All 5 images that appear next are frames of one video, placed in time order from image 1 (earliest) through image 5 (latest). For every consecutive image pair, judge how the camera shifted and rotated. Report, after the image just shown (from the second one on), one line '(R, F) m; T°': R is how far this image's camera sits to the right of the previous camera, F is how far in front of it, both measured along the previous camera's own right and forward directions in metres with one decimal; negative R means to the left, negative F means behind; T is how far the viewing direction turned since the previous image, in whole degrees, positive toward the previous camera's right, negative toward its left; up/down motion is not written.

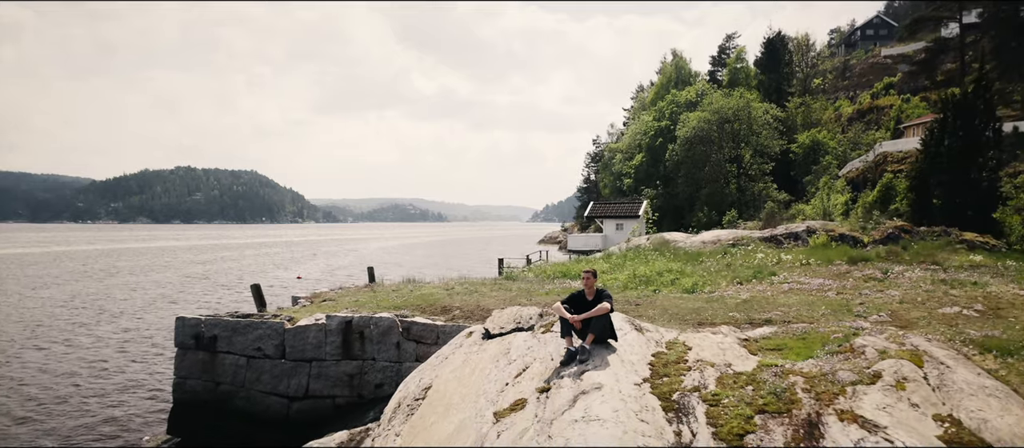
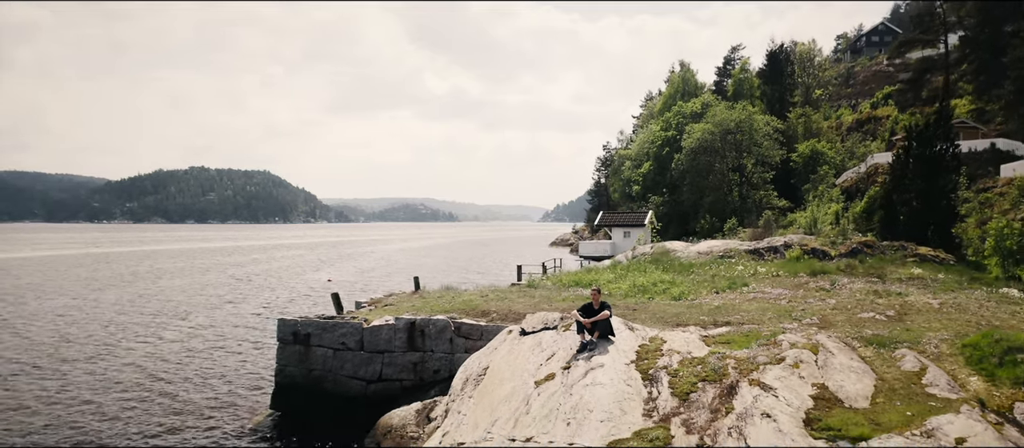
(-0.5, -3.9) m; -1°
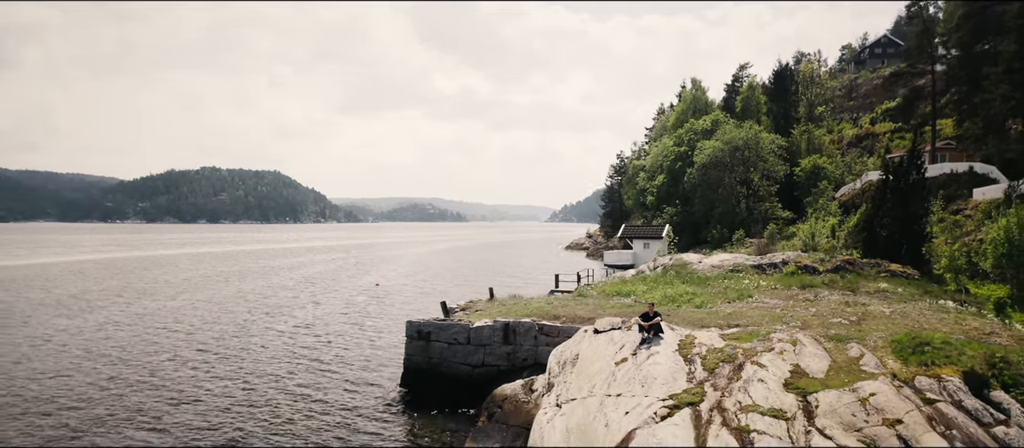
(-2.8, -6.3) m; -1°
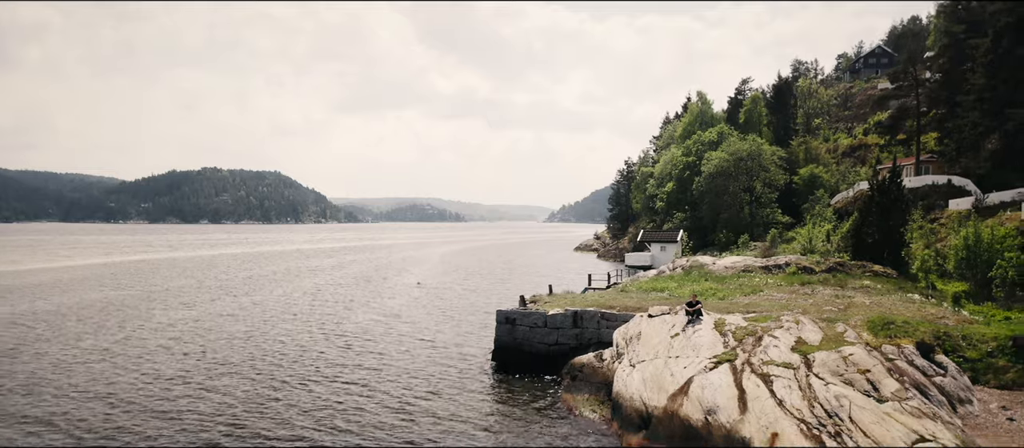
(-4.2, -6.9) m; 0°
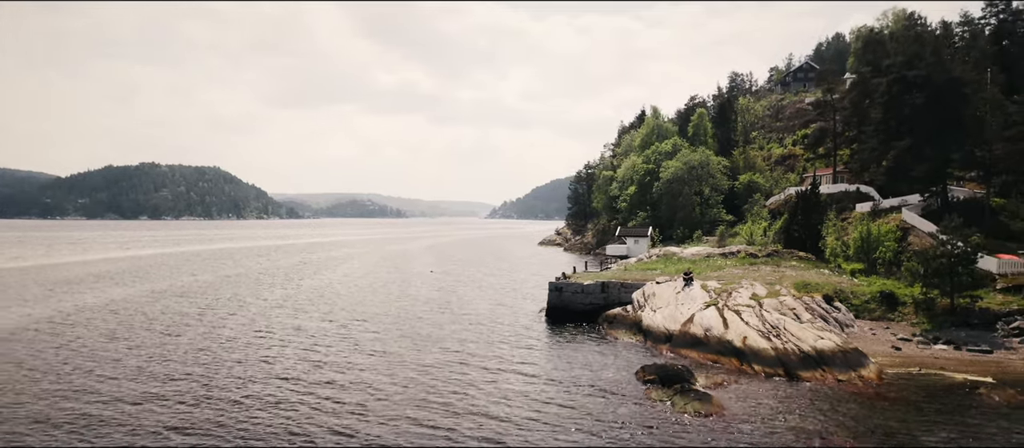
(-8.3, -11.8) m; +6°
